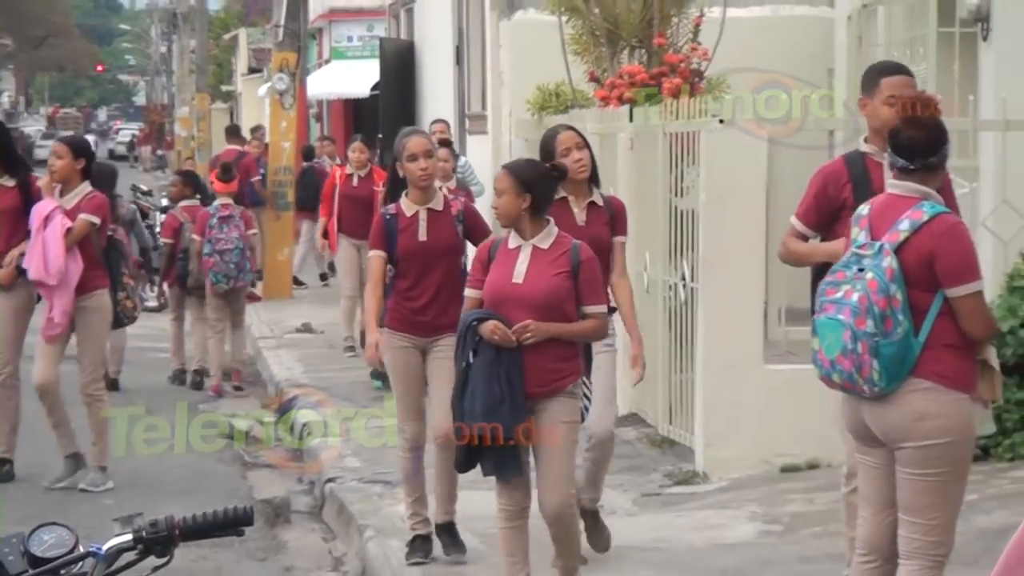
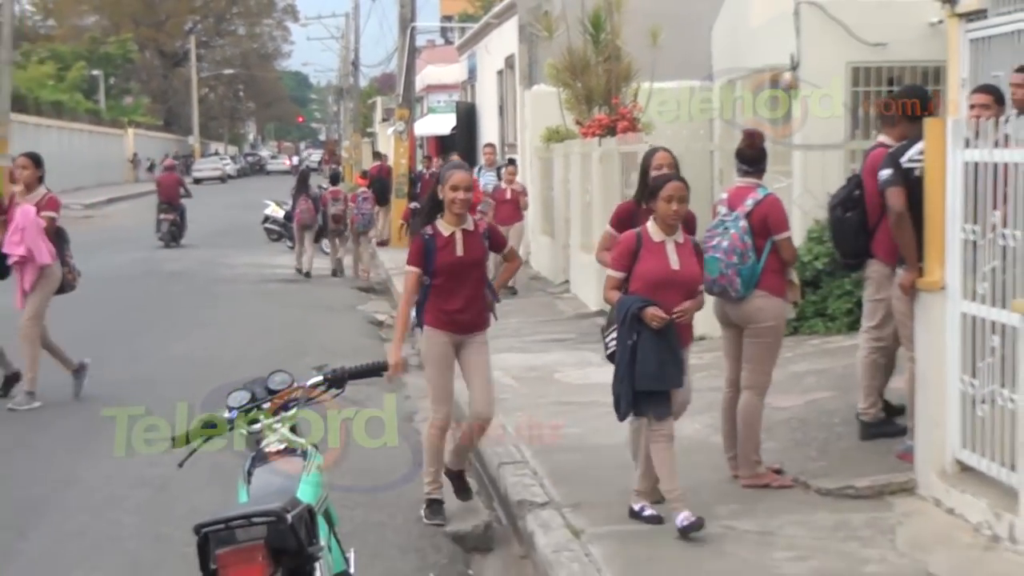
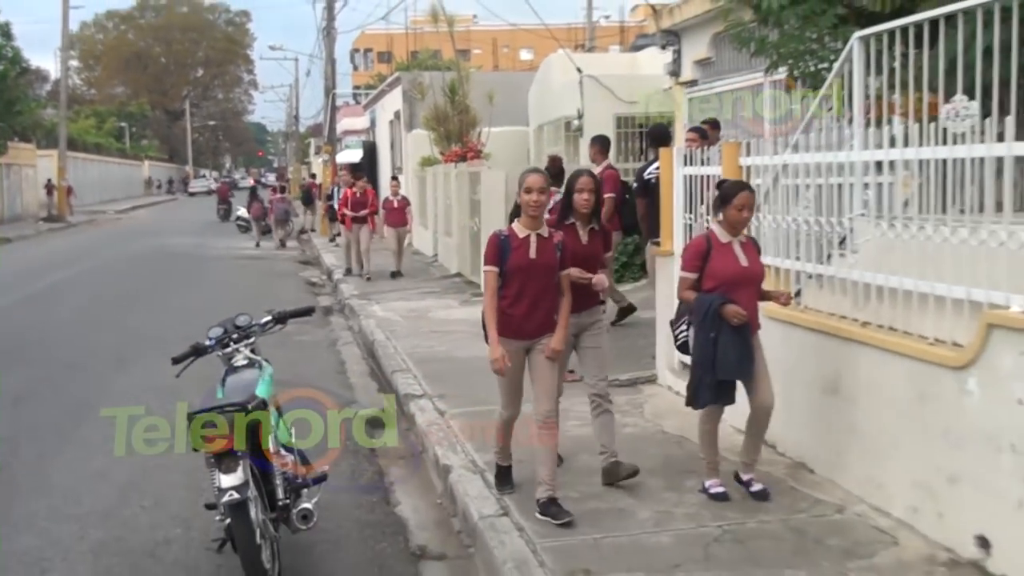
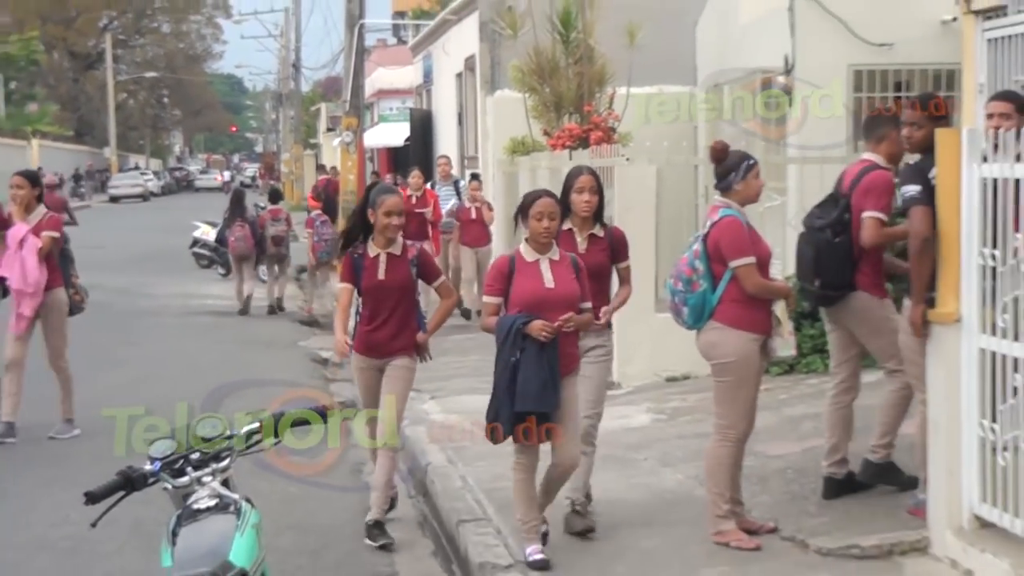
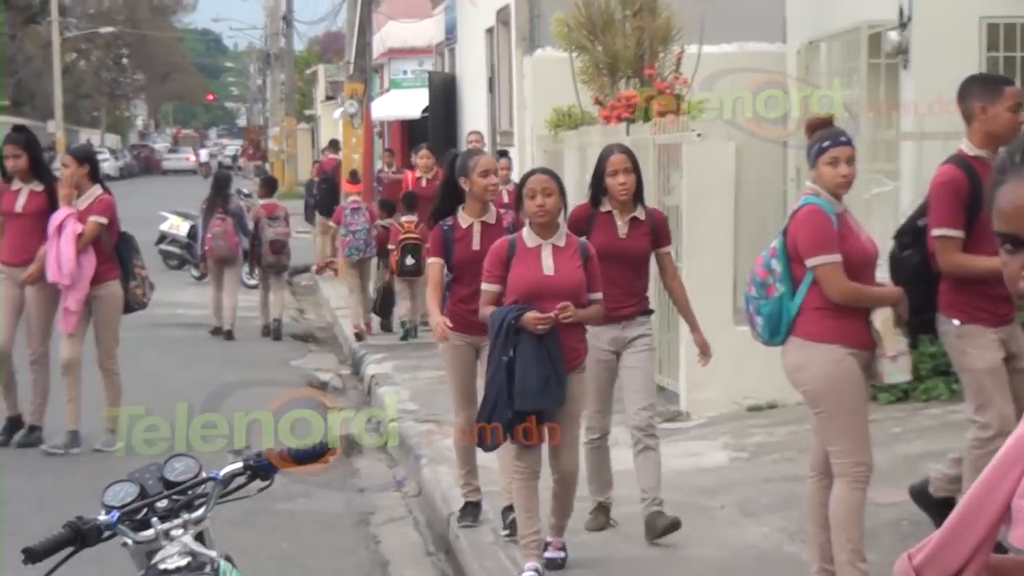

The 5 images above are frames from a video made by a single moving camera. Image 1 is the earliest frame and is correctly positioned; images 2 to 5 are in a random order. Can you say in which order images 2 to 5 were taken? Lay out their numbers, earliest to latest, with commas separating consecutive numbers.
5, 4, 2, 3
